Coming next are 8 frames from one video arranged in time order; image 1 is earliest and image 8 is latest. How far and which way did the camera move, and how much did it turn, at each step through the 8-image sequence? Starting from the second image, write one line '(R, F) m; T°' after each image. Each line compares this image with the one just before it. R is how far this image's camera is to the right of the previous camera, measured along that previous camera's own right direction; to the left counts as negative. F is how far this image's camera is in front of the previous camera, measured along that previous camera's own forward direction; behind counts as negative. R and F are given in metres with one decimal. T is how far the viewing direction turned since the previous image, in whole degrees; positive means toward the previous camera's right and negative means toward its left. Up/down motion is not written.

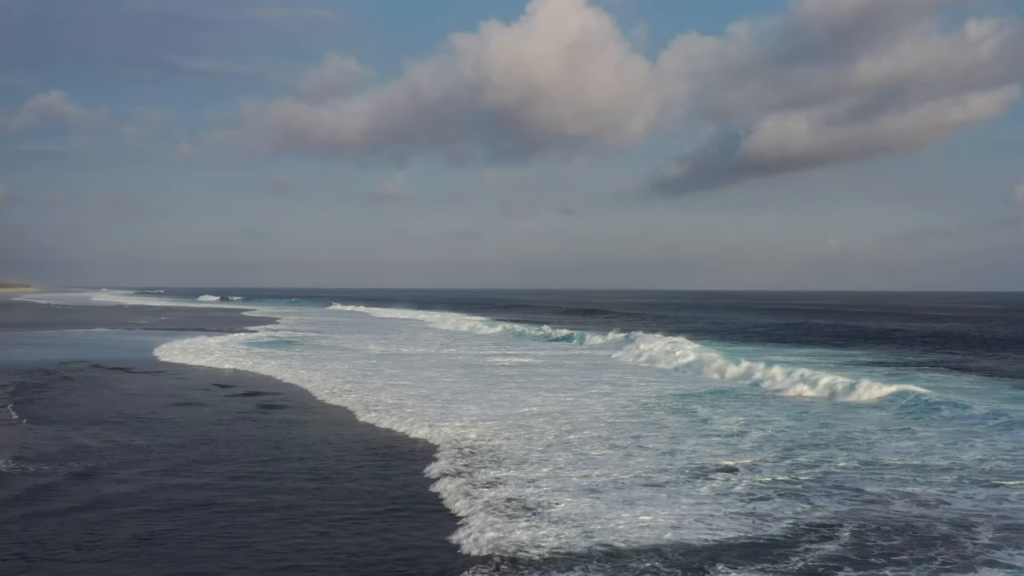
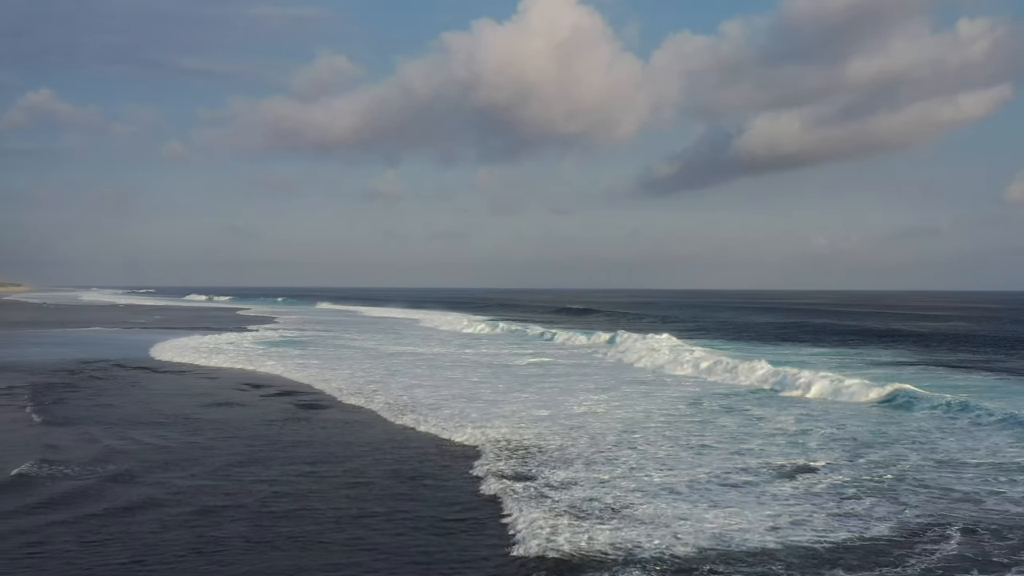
(-1.0, 0.0) m; 0°
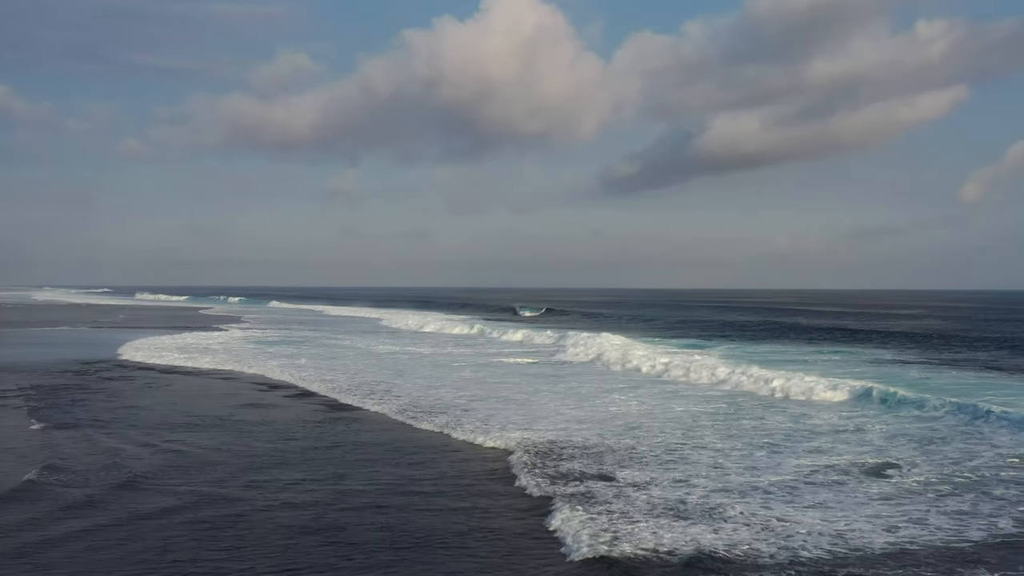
(-1.4, +0.1) m; +2°
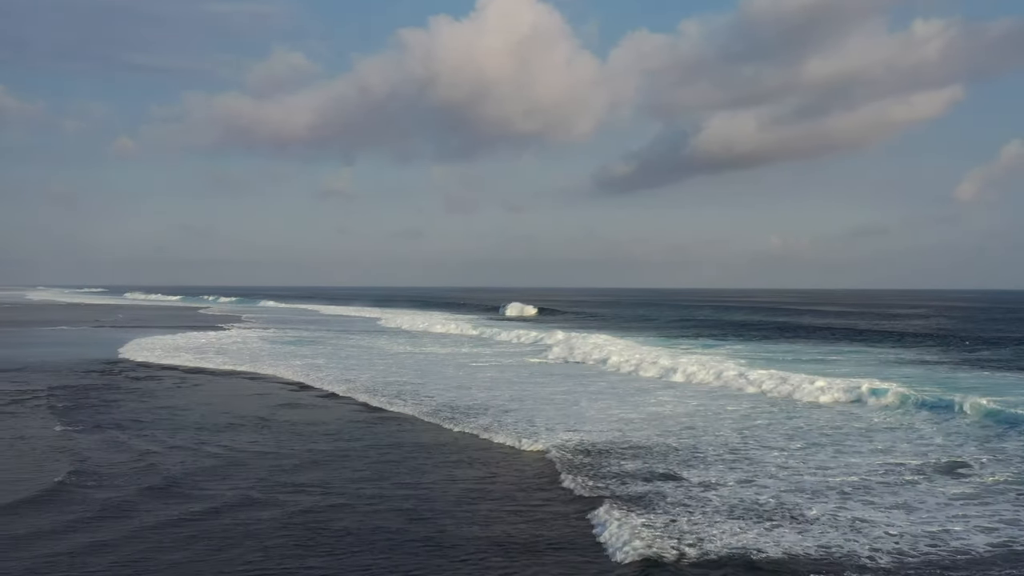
(-0.9, 0.0) m; 0°
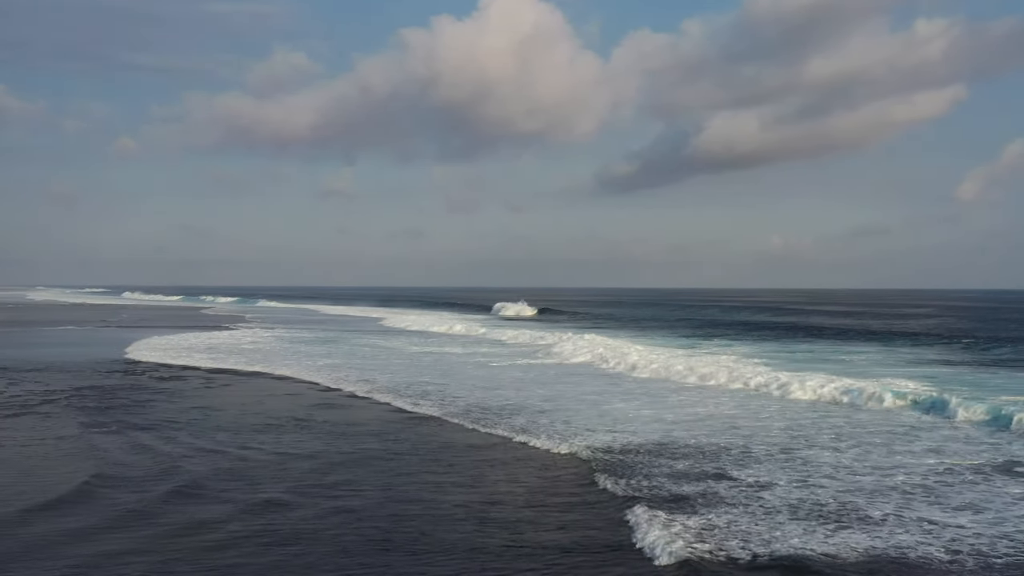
(-0.7, 0.0) m; 0°
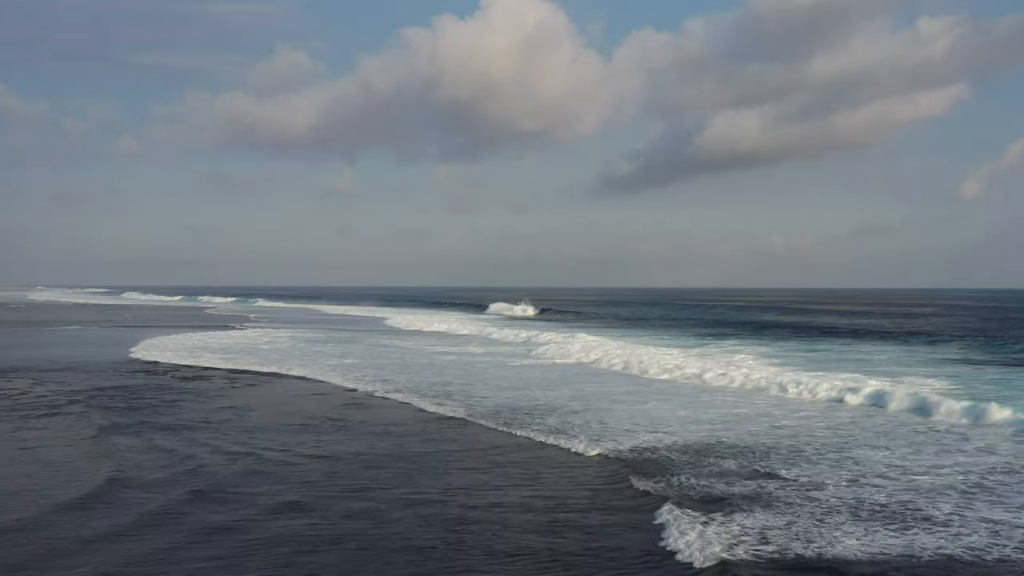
(-0.6, 0.0) m; 0°
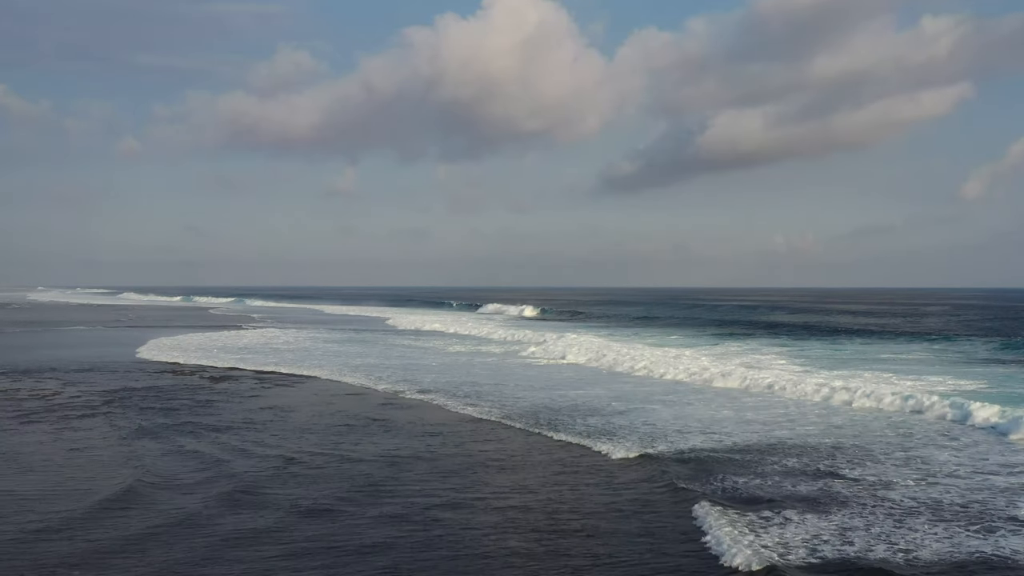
(-0.9, +0.1) m; 0°
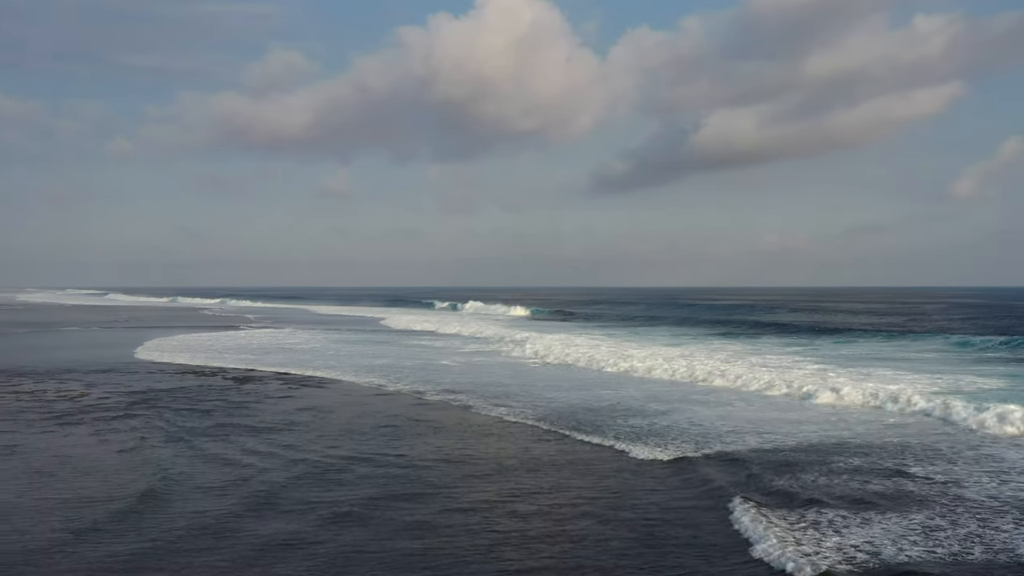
(-1.0, +0.1) m; 0°
